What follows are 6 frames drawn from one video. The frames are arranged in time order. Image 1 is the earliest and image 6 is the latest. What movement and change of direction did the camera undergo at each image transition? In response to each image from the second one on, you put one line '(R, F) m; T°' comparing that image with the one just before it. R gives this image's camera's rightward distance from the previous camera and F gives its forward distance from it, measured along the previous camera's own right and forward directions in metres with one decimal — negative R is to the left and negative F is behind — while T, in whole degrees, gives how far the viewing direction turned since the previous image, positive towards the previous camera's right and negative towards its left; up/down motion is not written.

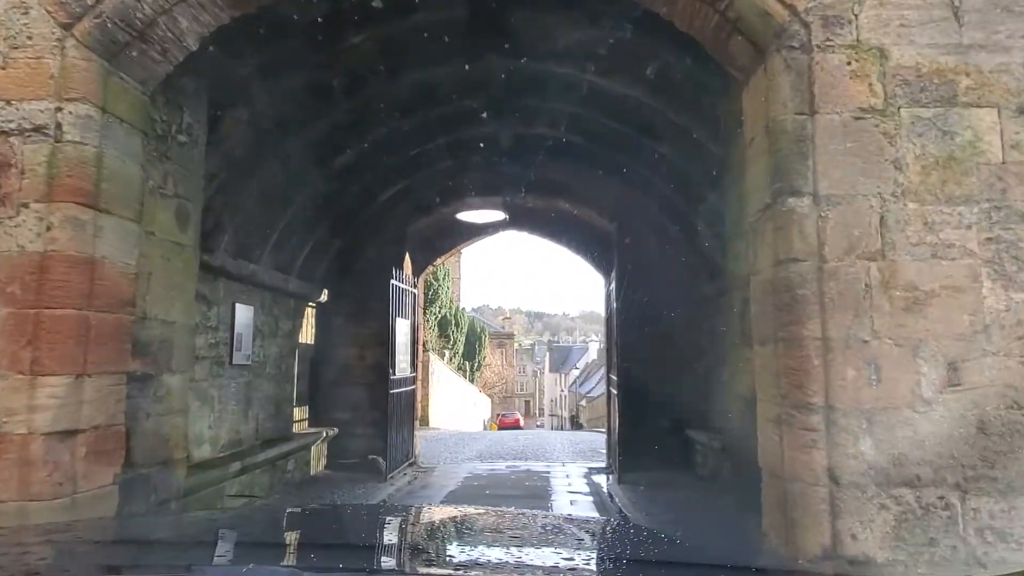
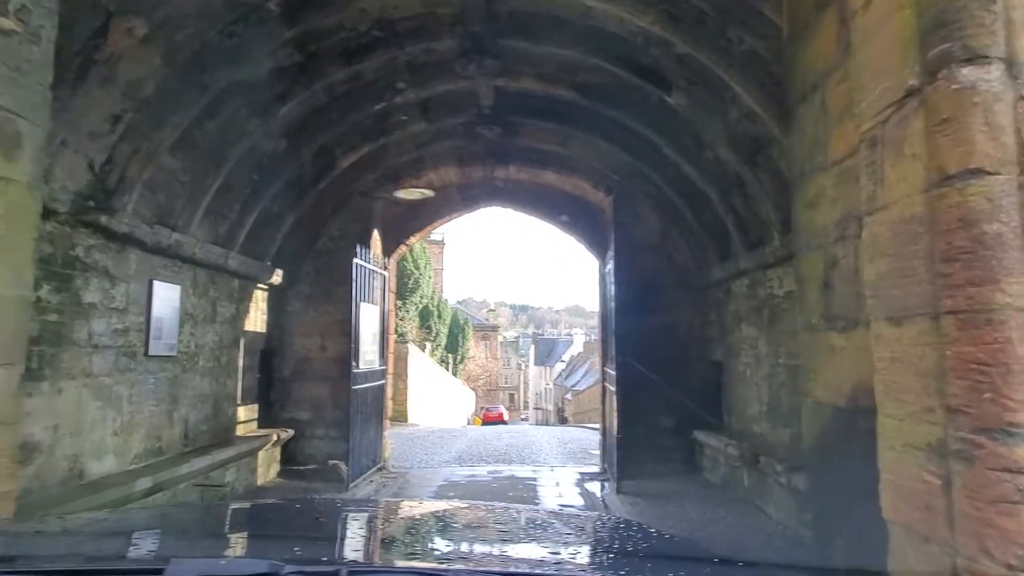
(0.0, +1.0) m; +1°
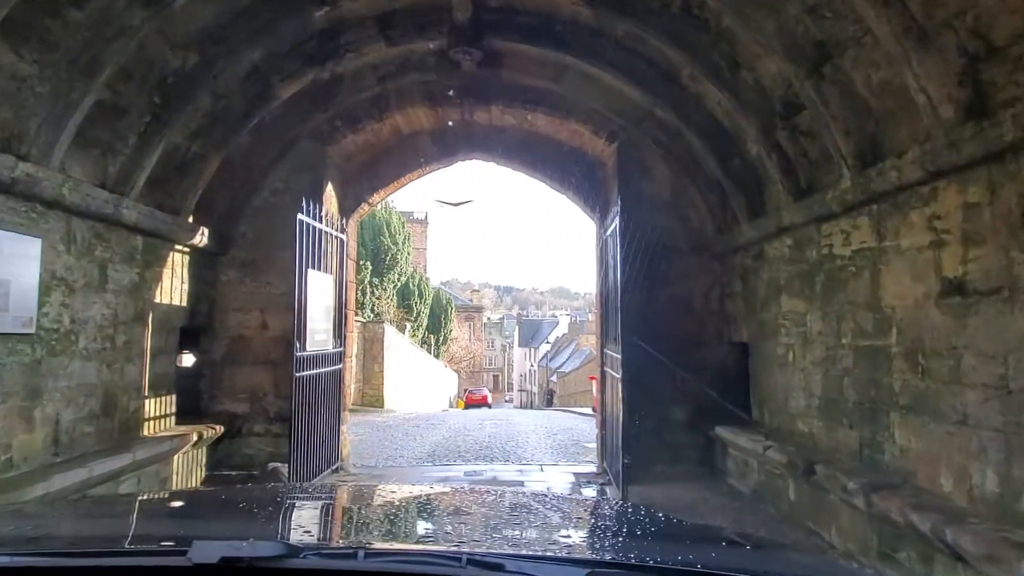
(0.0, +1.3) m; +1°
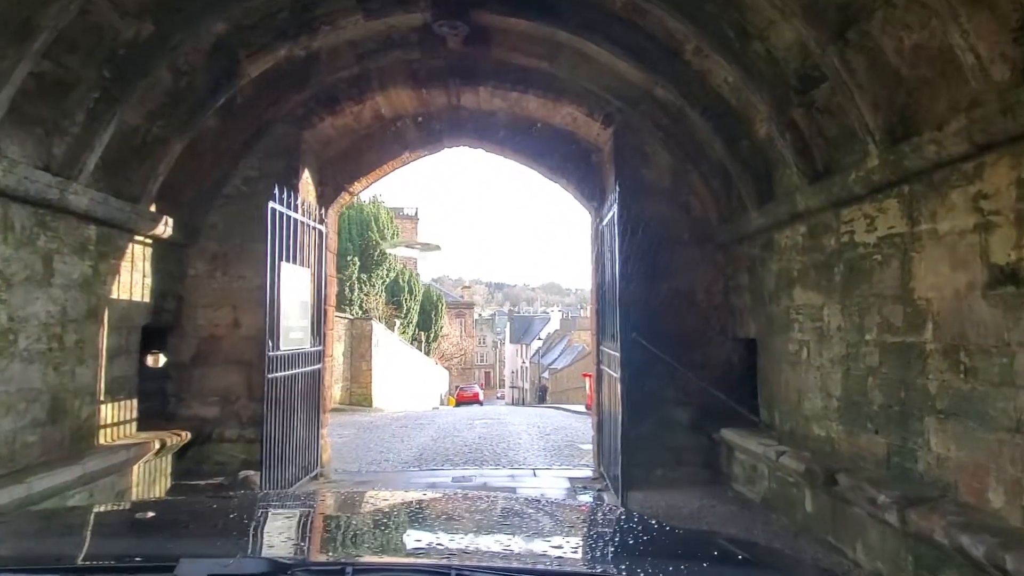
(0.0, +0.4) m; +1°
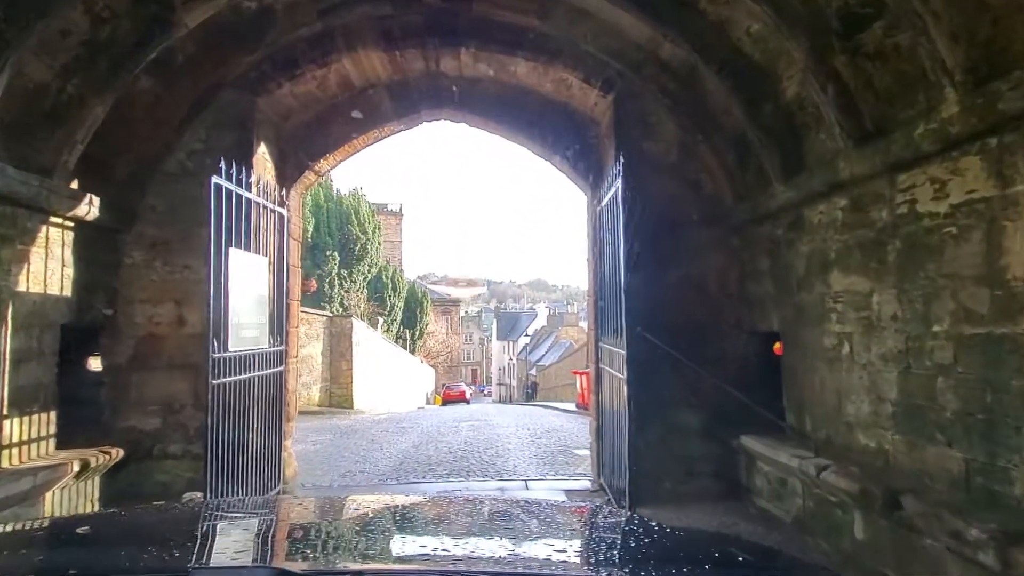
(0.0, +0.7) m; +1°
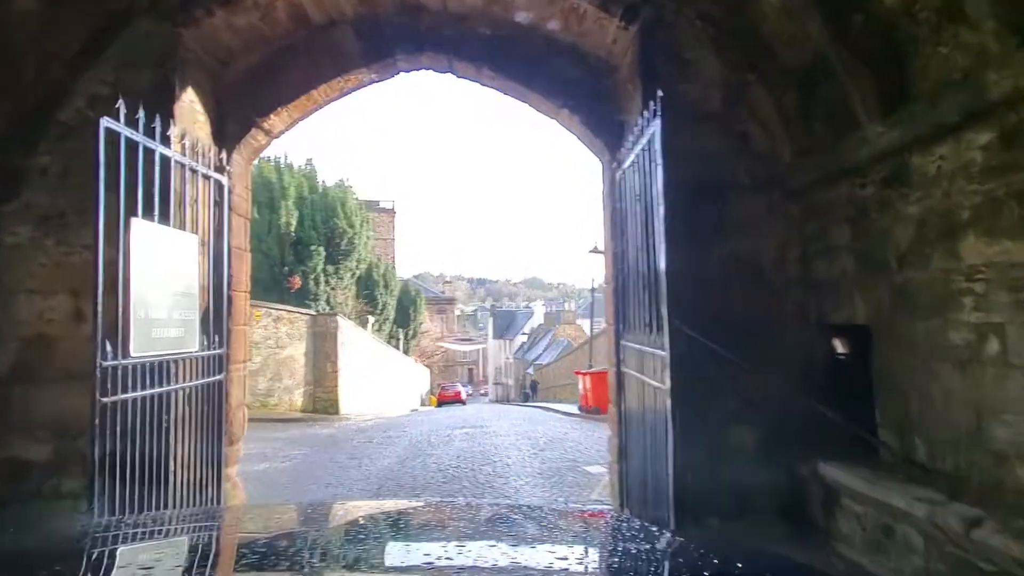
(0.0, +1.1) m; 0°
